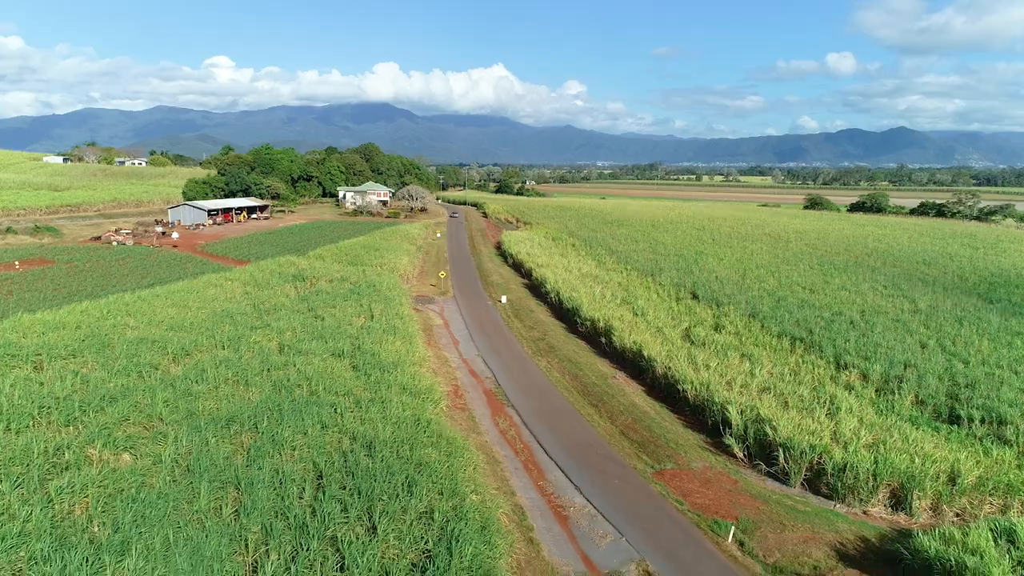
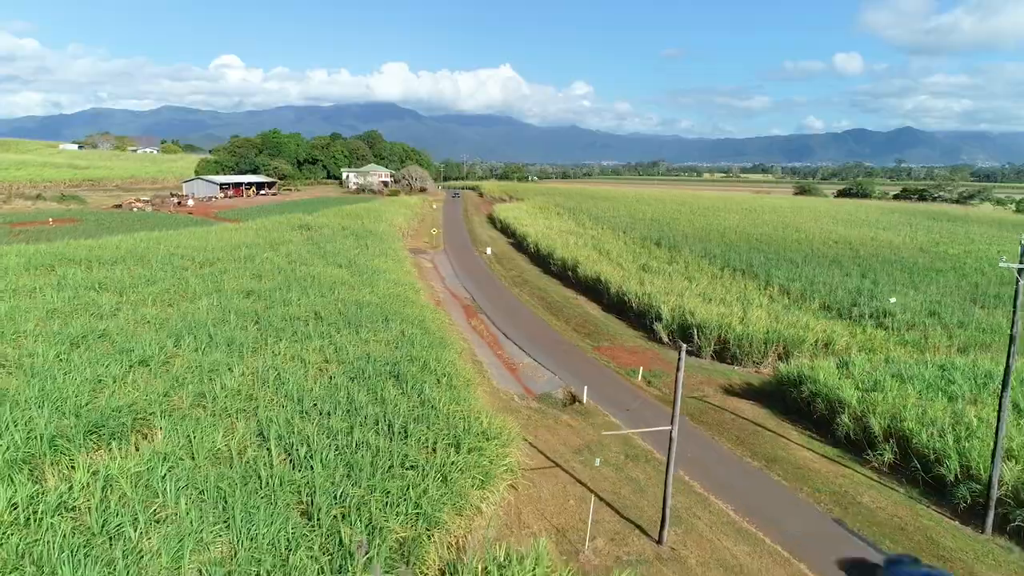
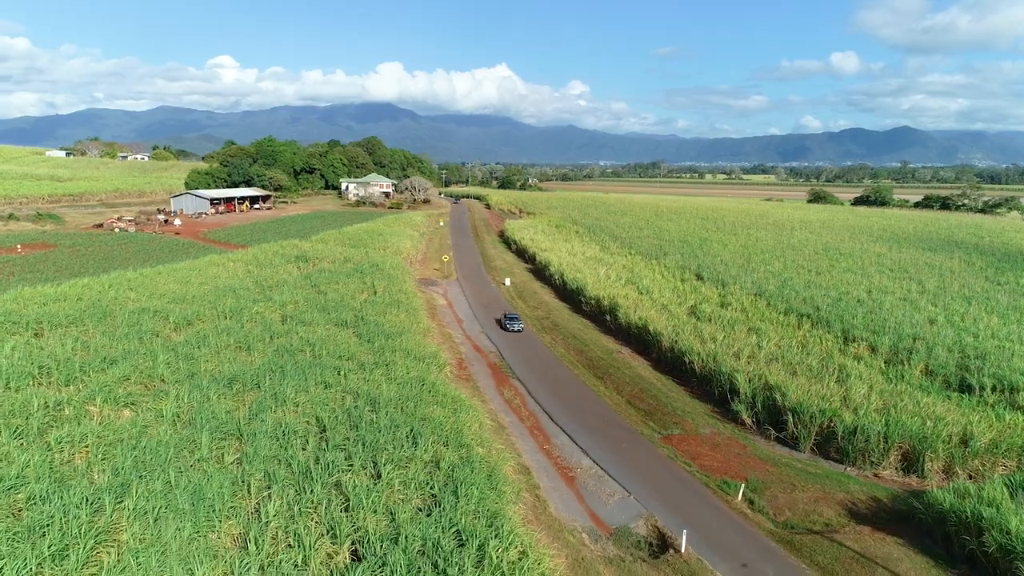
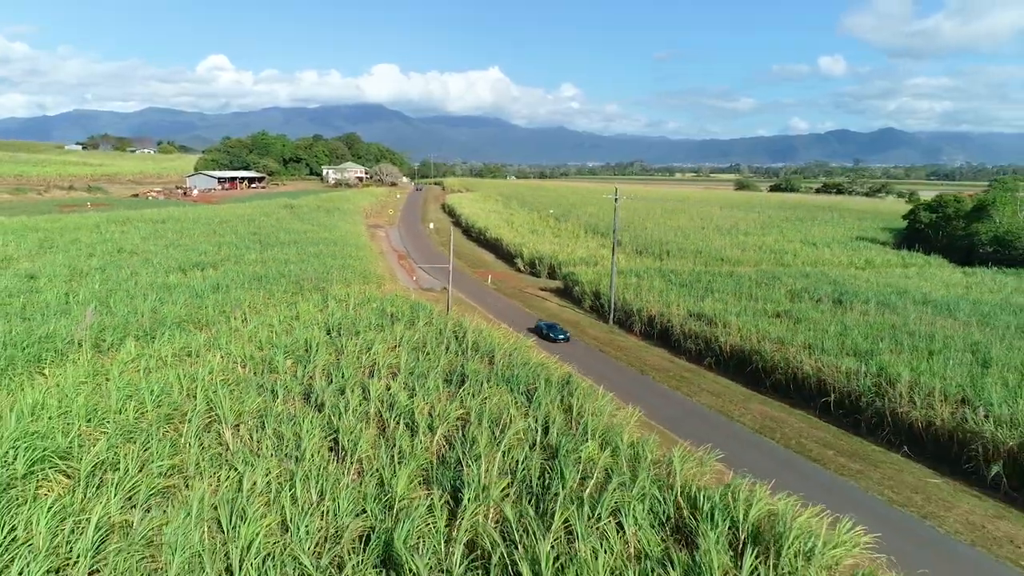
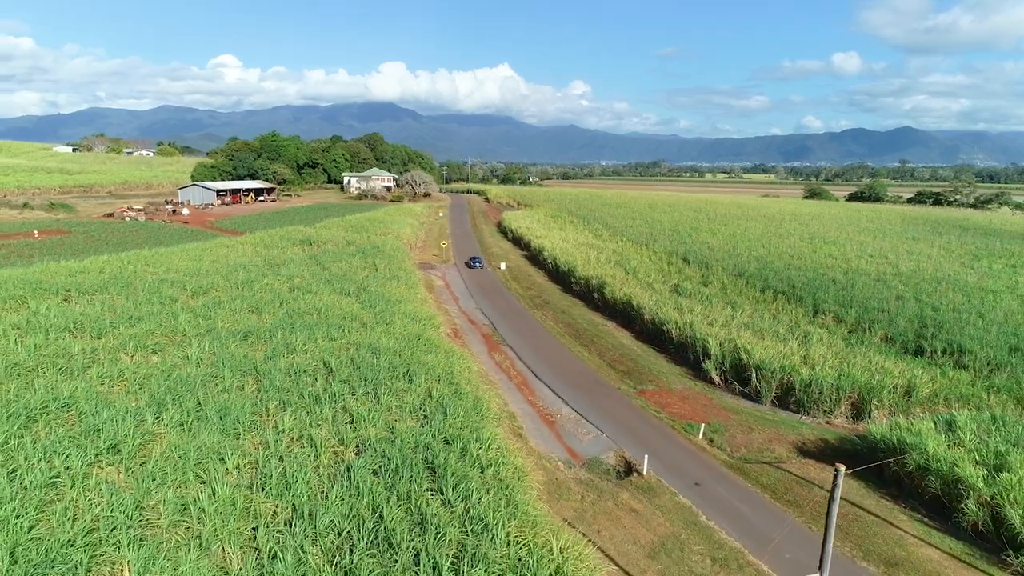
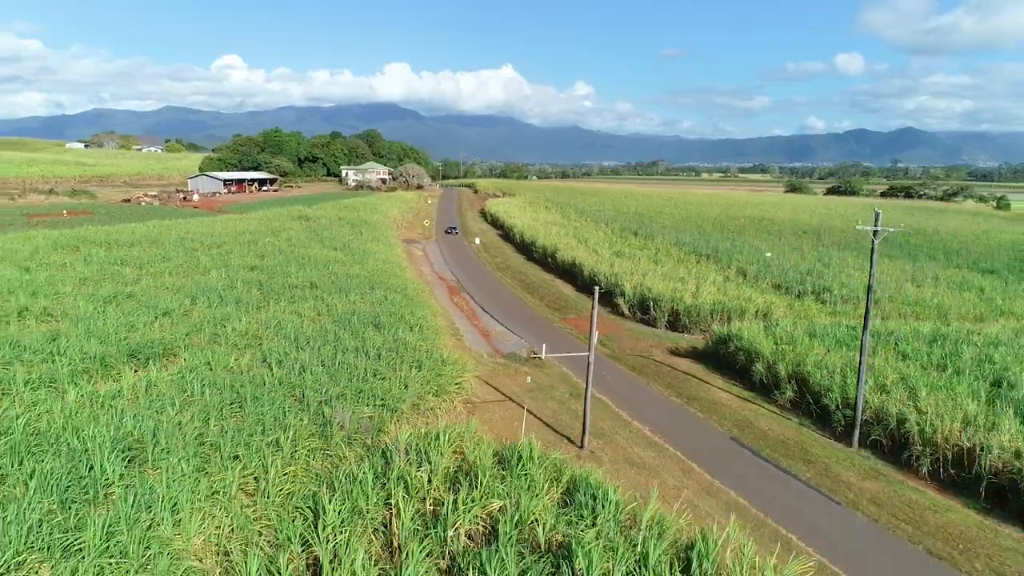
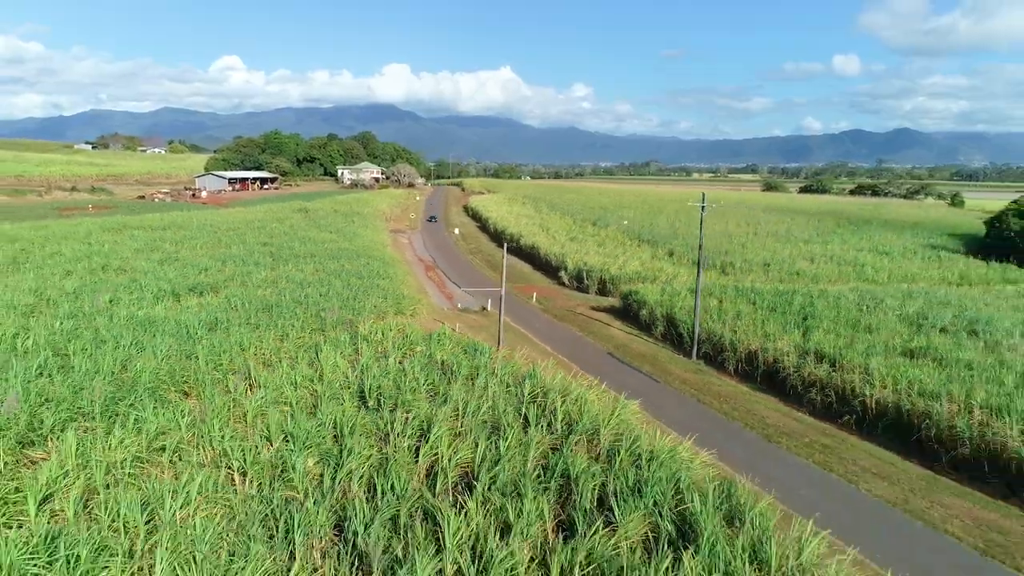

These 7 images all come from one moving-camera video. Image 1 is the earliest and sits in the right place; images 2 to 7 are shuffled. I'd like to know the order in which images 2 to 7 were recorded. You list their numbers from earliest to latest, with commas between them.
3, 5, 2, 6, 7, 4
